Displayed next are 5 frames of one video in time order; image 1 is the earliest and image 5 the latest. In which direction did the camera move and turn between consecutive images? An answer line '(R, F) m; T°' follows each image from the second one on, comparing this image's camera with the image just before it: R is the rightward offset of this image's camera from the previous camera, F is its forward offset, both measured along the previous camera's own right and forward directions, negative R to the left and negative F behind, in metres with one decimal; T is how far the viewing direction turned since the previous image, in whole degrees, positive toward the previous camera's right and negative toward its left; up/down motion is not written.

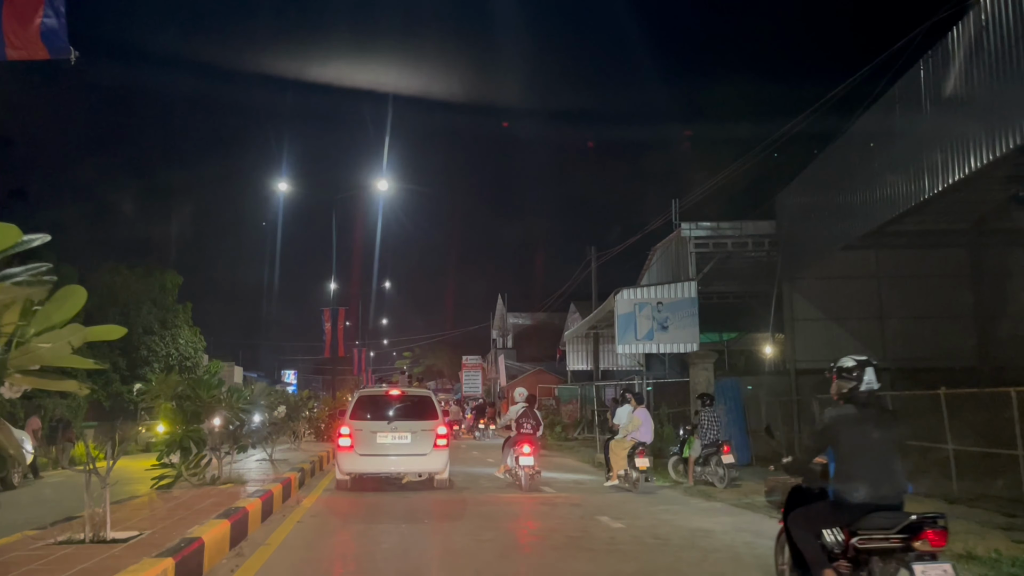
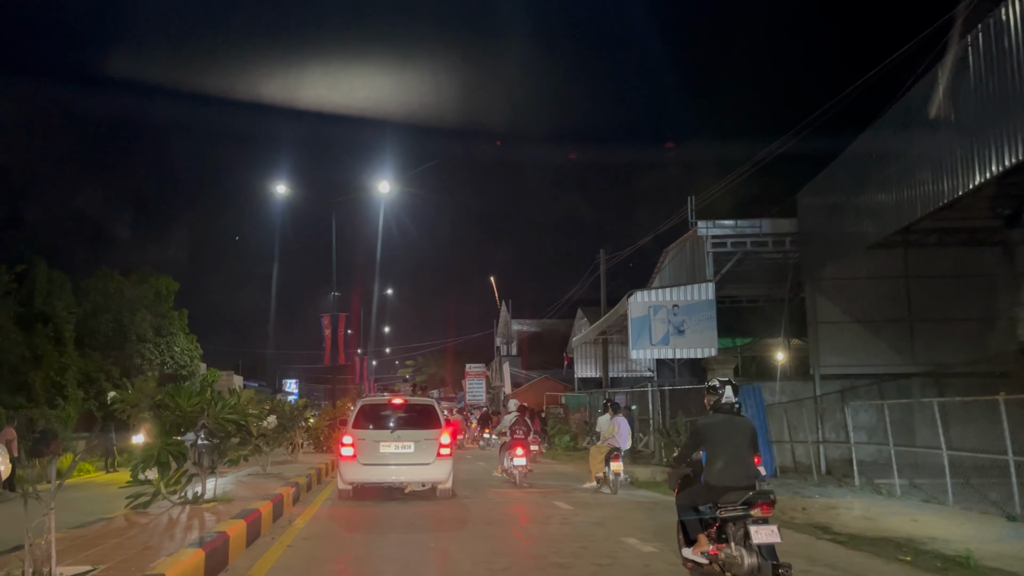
(-0.1, +0.9) m; 0°
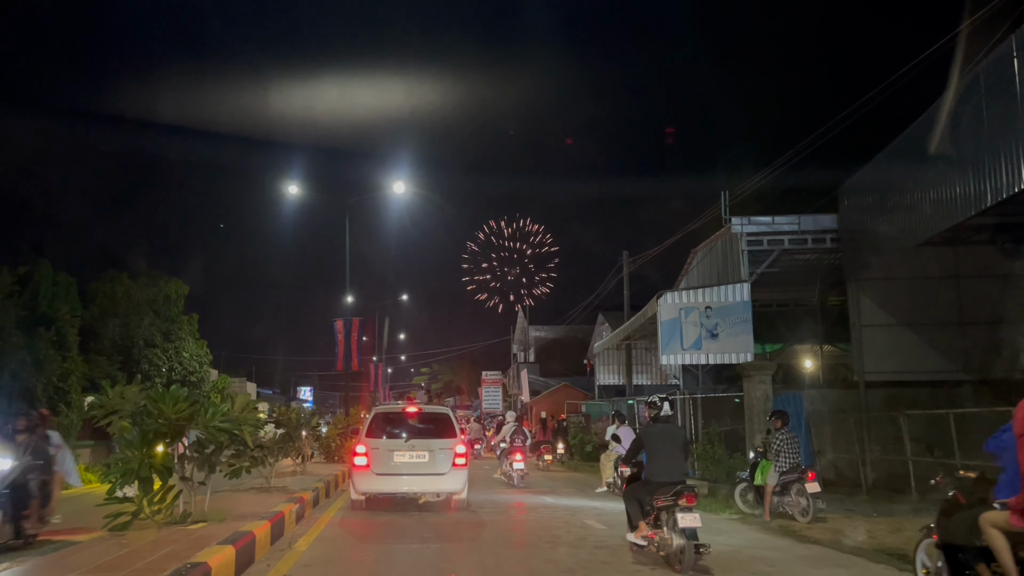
(-0.1, +1.1) m; -1°
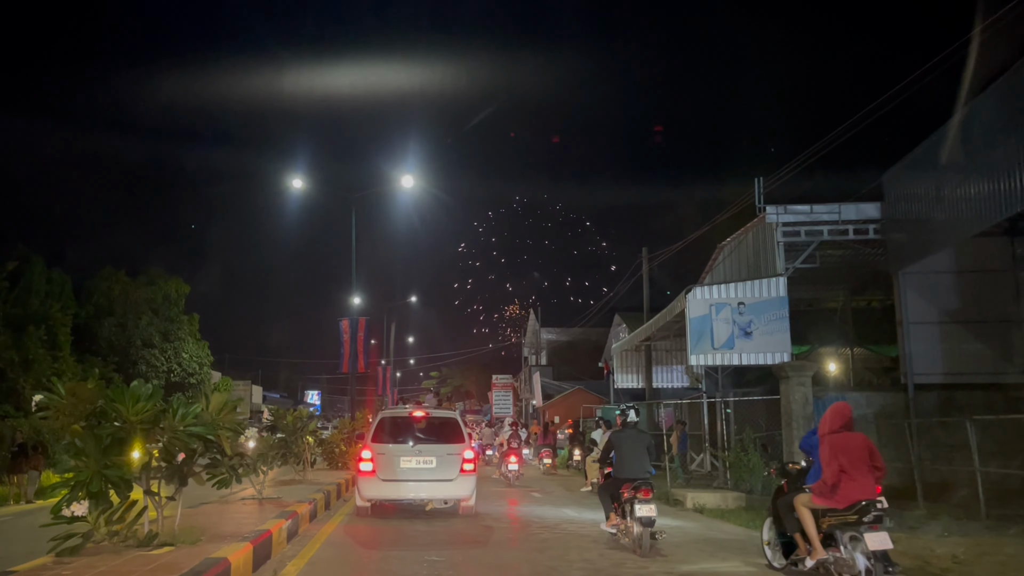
(-0.2, +1.3) m; -1°
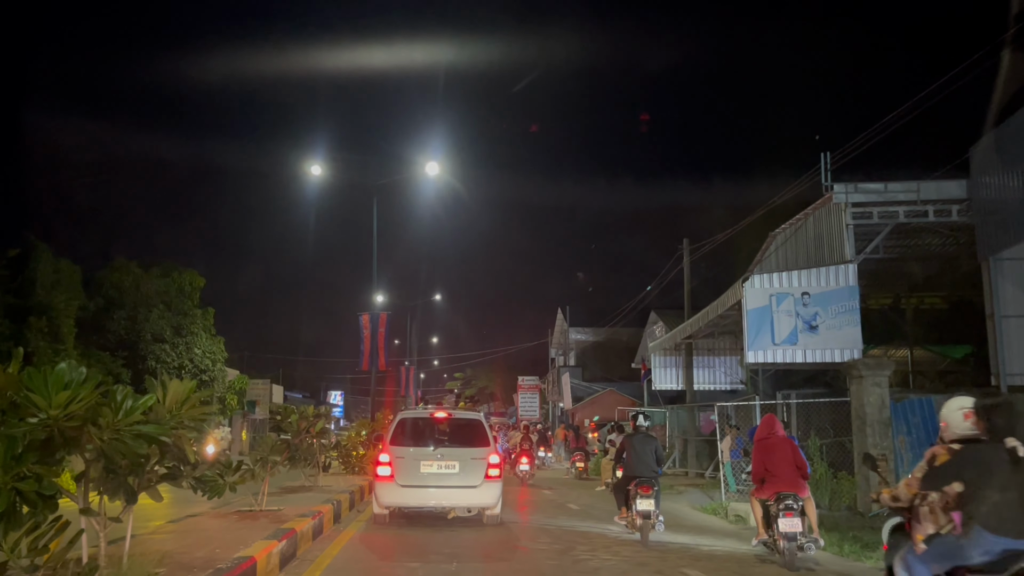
(-0.2, +1.6) m; -2°
